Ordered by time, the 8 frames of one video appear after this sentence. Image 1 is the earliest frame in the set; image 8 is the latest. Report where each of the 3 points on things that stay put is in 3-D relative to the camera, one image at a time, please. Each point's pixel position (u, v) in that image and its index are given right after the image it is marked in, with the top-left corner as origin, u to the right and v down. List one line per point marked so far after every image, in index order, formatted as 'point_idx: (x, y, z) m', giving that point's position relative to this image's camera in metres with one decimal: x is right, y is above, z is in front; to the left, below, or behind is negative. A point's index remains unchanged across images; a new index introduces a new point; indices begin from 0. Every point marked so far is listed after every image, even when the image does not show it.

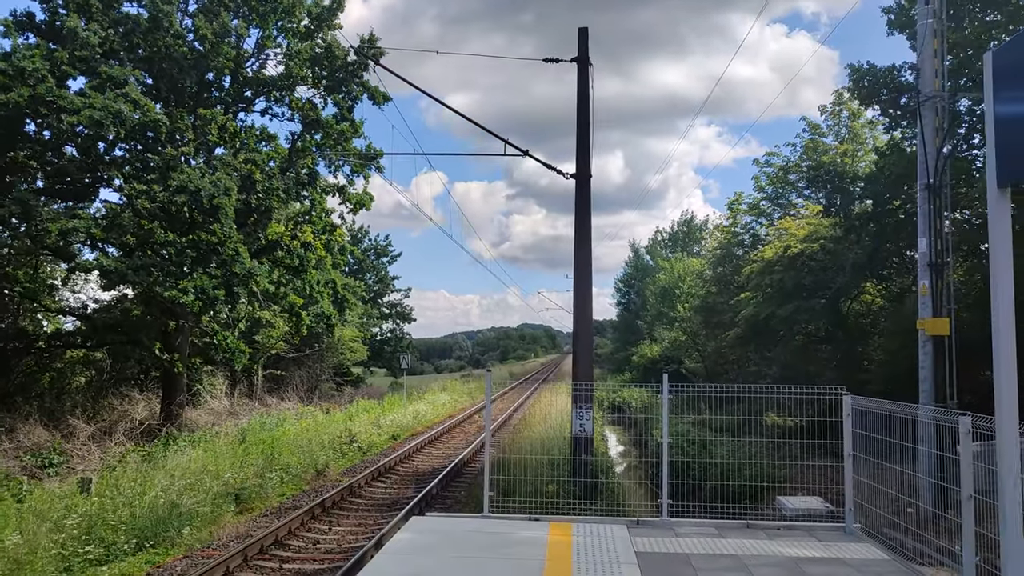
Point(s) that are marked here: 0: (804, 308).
0: (+6.1, -0.4, +18.5) m
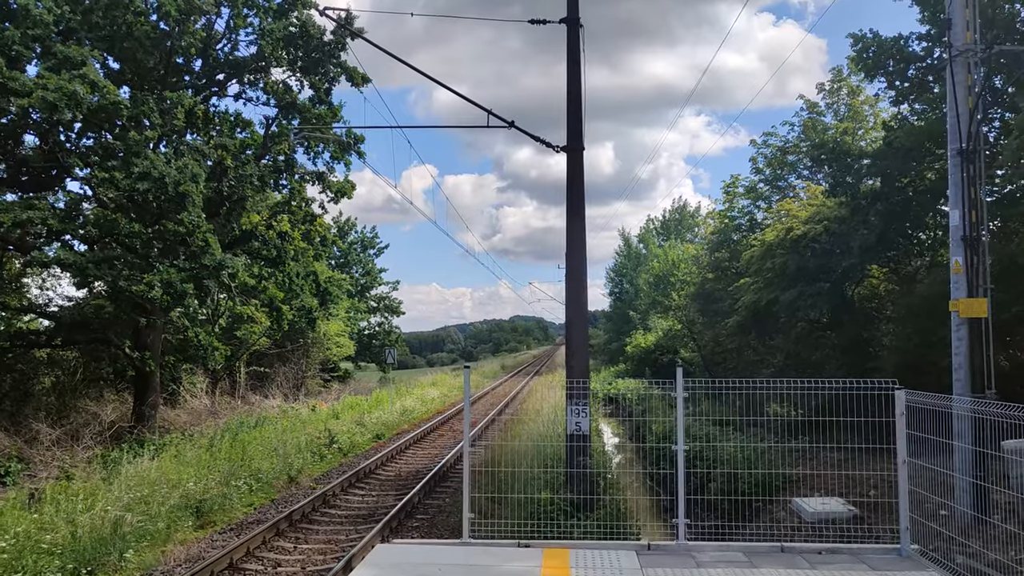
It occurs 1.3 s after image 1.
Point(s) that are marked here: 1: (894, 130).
0: (+5.9, -0.1, +17.6) m
1: (+7.1, +3.0, +16.5) m
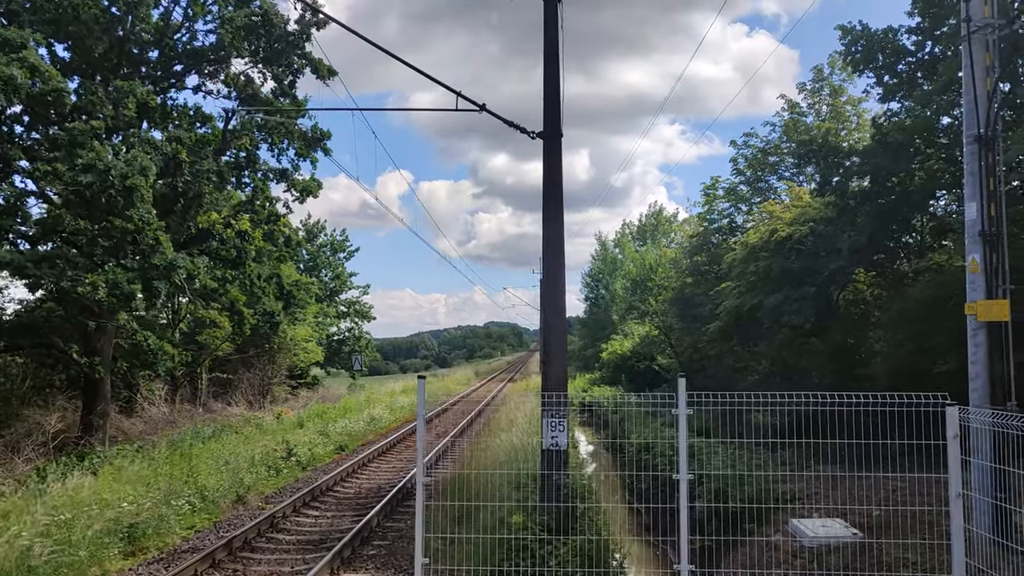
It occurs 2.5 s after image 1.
0: (+5.4, -0.2, +16.9) m
1: (+6.6, +2.9, +15.8) m
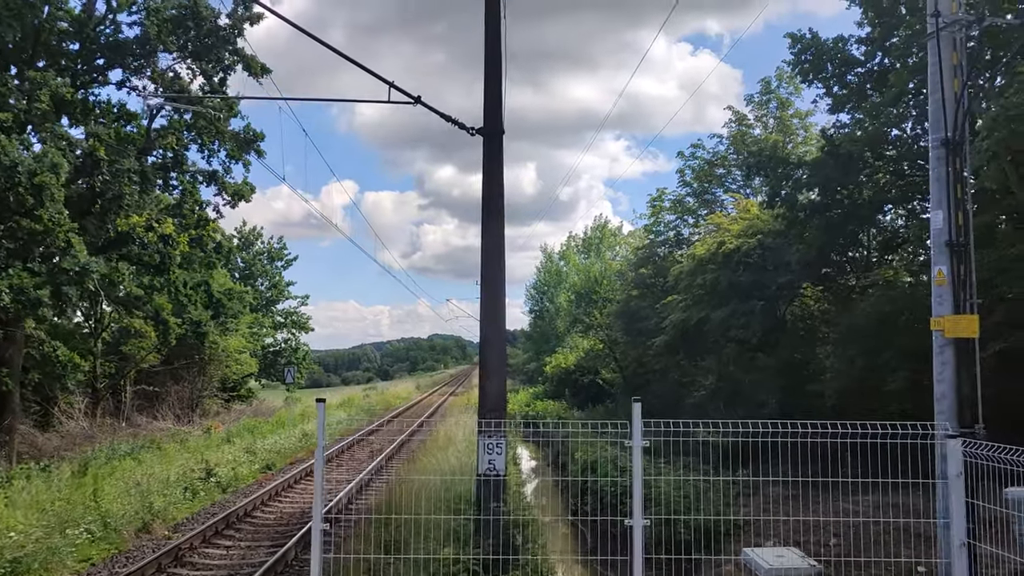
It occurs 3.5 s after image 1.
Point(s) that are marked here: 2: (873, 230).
0: (+4.3, -0.4, +16.5) m
1: (+5.6, +2.7, +15.6) m
2: (+6.3, +1.0, +15.4) m
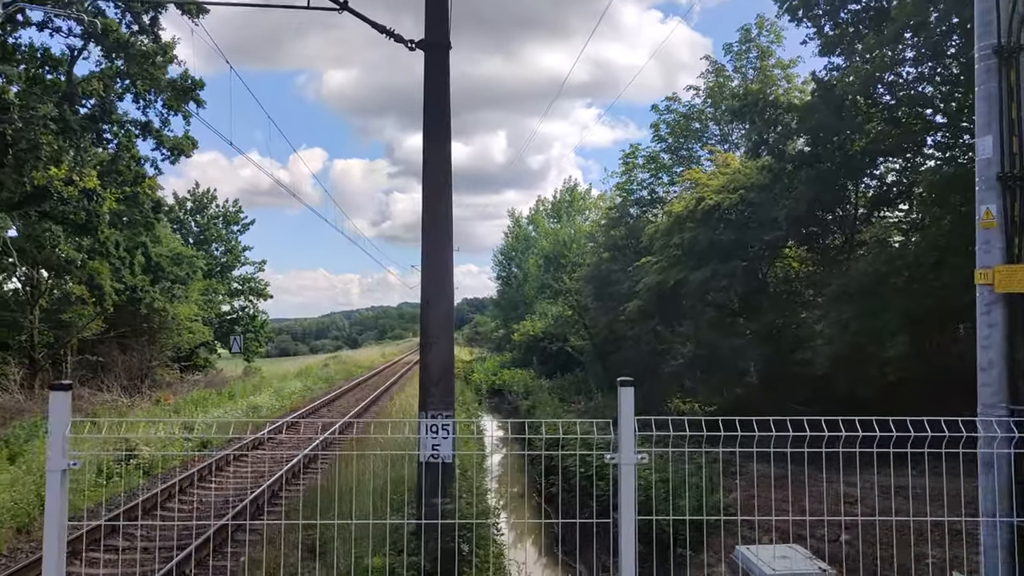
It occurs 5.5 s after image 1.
0: (+3.6, +0.3, +15.2) m
1: (+5.0, +3.3, +14.3) m
2: (+5.7, +1.7, +14.2) m
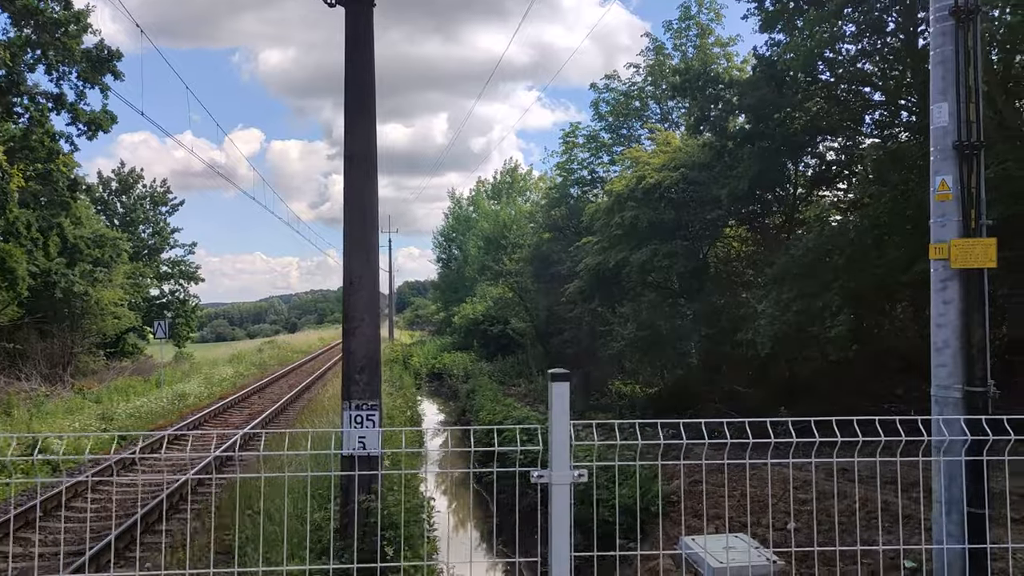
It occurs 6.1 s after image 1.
0: (+2.5, +0.6, +15.0) m
1: (+4.0, +3.7, +14.0) m
2: (+4.7, +2.0, +14.0) m
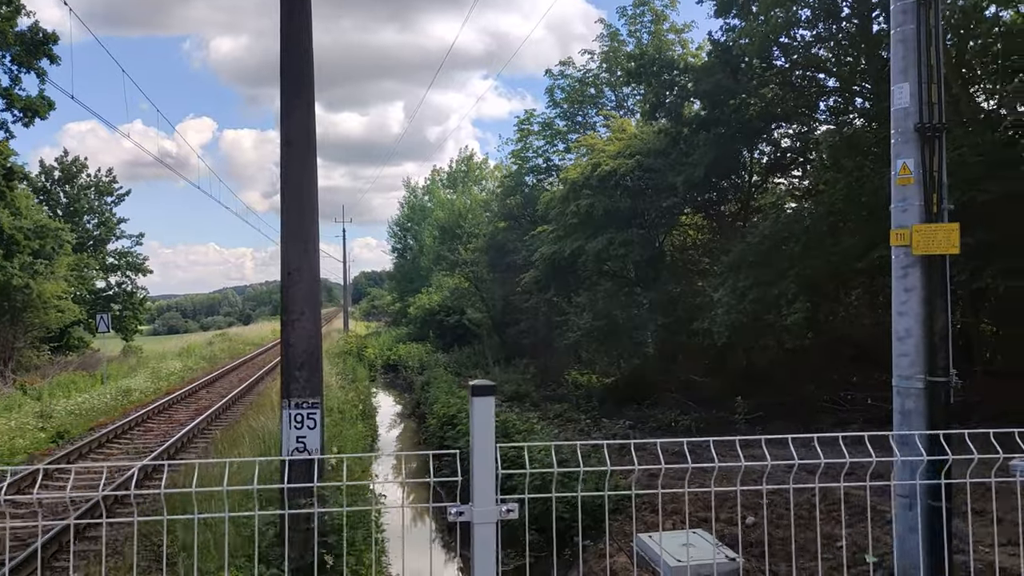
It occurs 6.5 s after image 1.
0: (+1.8, +0.8, +14.8) m
1: (+3.2, +3.8, +13.9) m
2: (+3.9, +2.2, +13.9) m
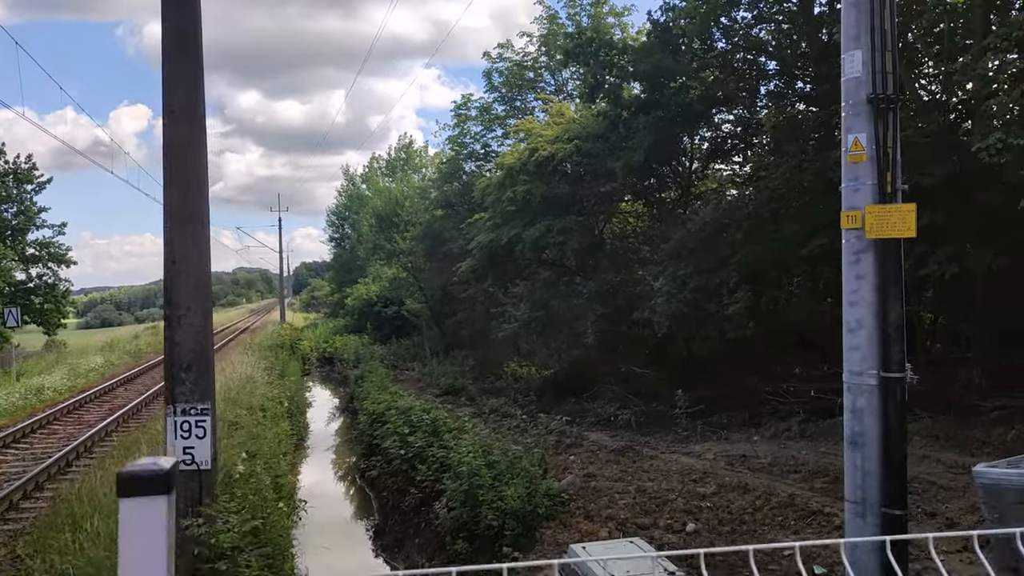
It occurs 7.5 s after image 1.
0: (+0.7, +1.0, +14.3) m
1: (+2.2, +4.0, +13.5) m
2: (+2.9, +2.4, +13.6) m
